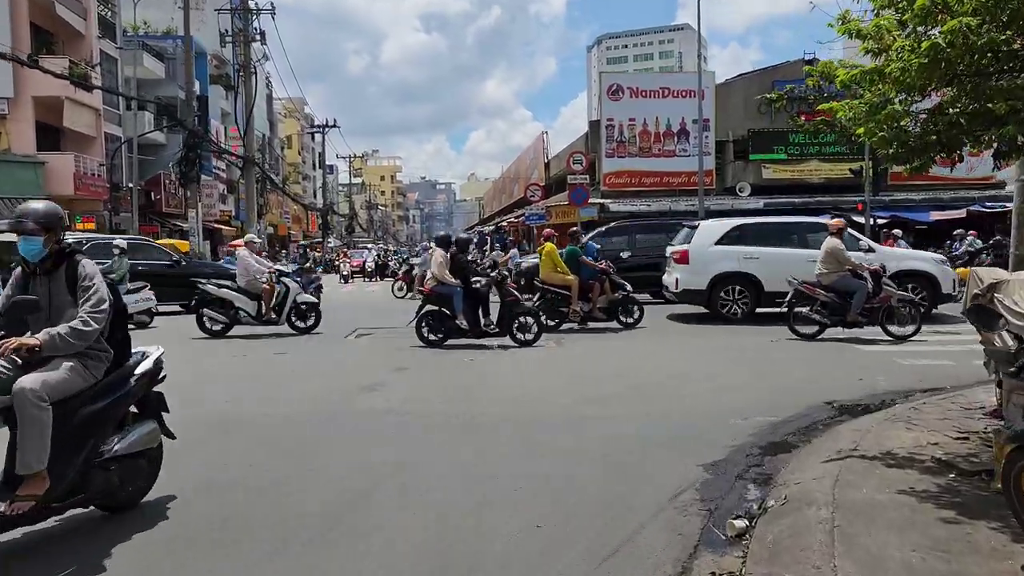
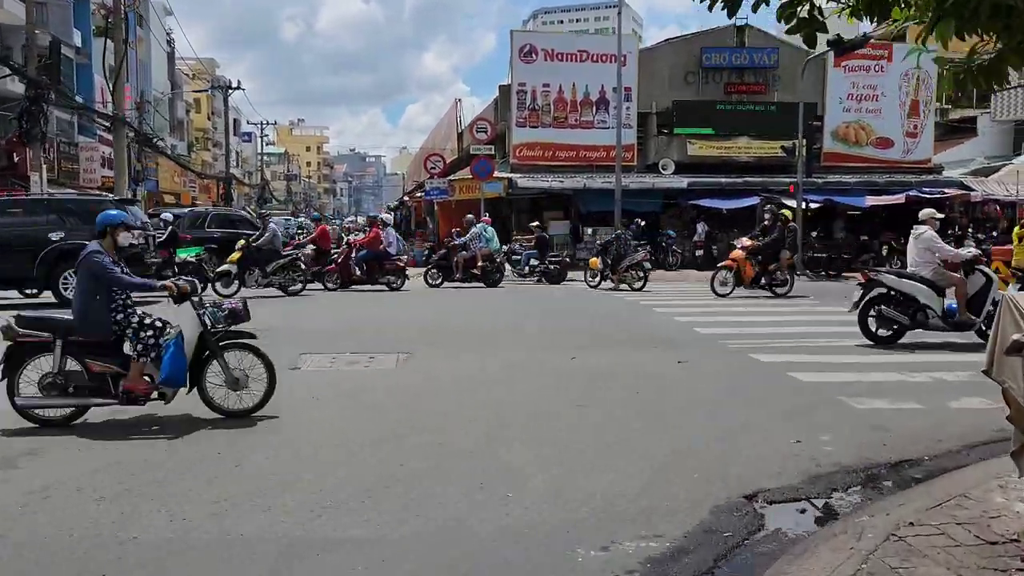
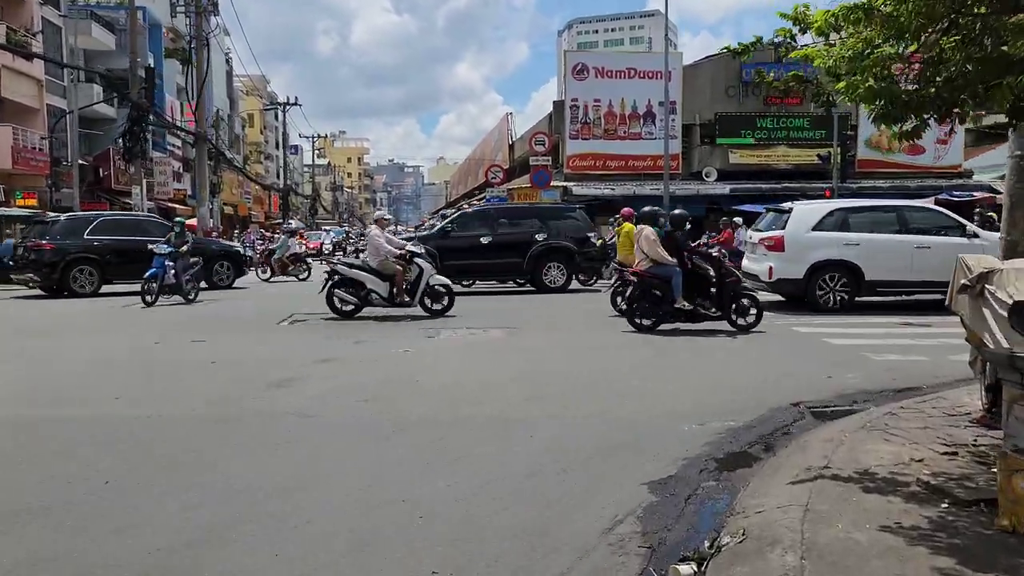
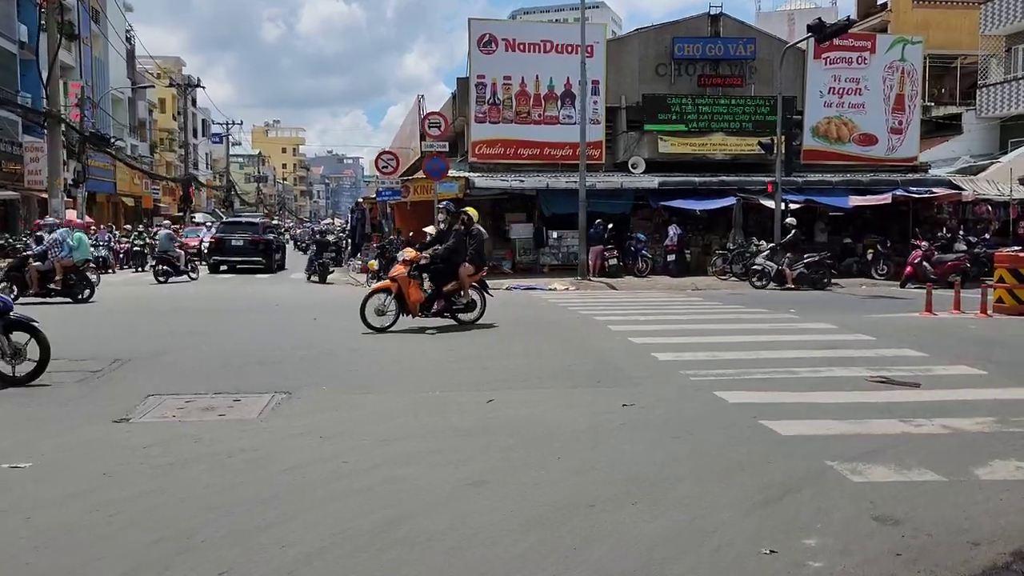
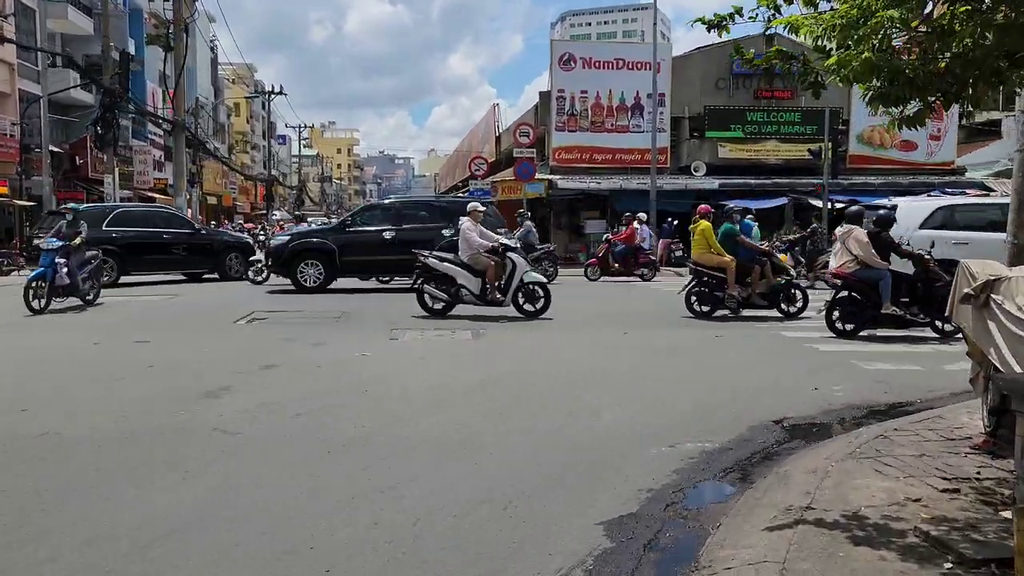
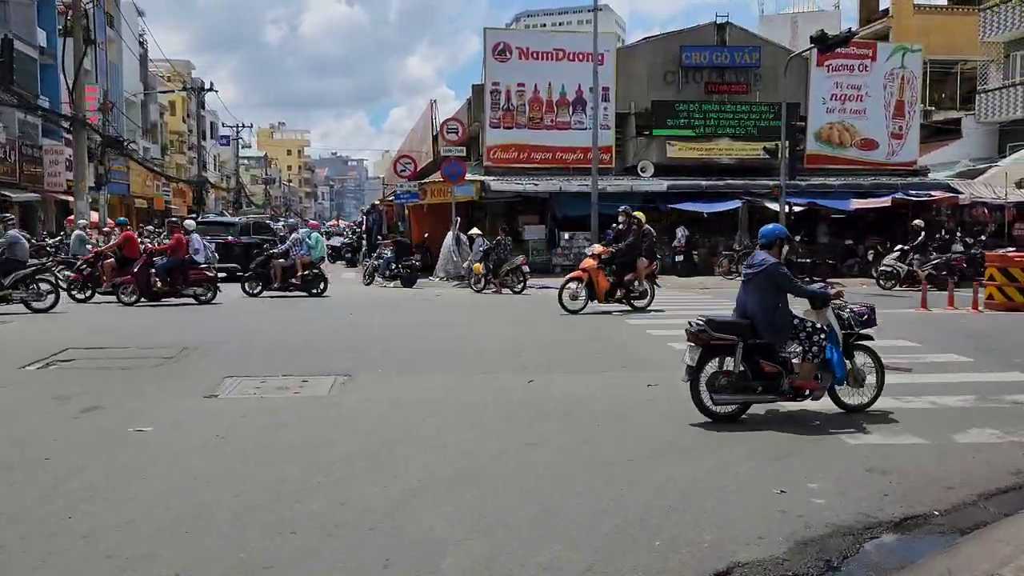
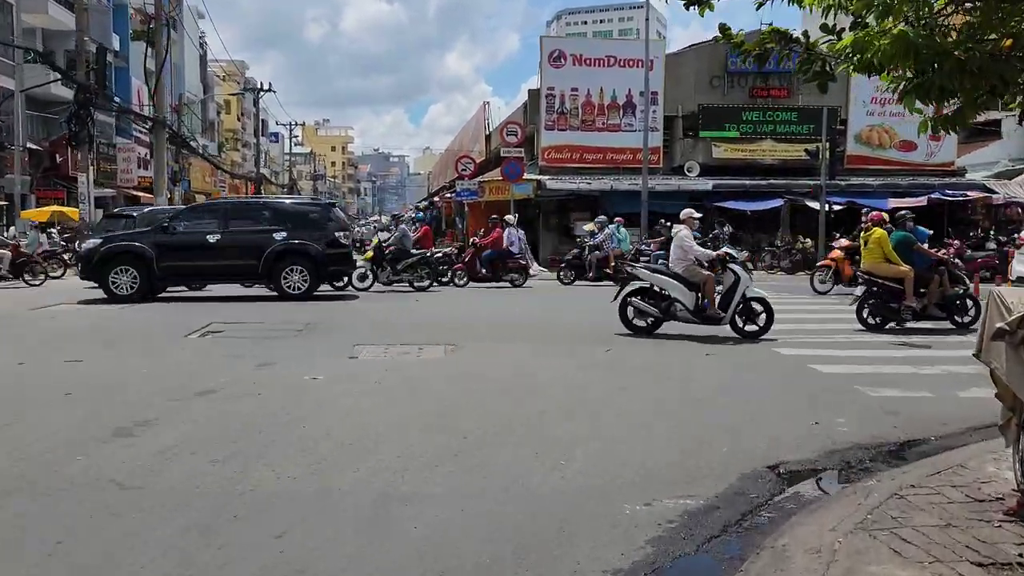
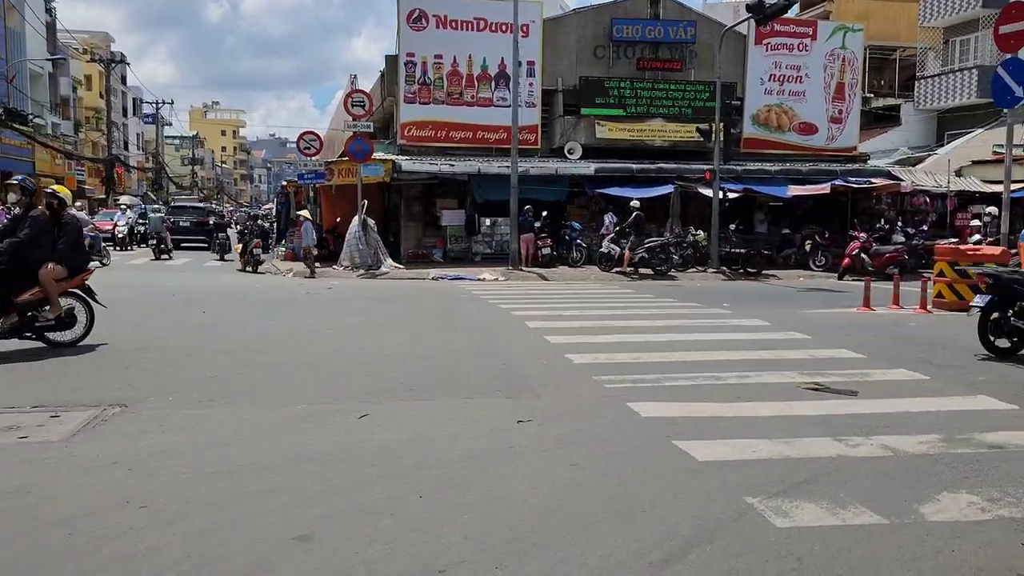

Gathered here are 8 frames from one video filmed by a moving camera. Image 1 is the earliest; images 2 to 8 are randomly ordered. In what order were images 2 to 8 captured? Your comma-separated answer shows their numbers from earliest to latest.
3, 5, 7, 2, 6, 4, 8
